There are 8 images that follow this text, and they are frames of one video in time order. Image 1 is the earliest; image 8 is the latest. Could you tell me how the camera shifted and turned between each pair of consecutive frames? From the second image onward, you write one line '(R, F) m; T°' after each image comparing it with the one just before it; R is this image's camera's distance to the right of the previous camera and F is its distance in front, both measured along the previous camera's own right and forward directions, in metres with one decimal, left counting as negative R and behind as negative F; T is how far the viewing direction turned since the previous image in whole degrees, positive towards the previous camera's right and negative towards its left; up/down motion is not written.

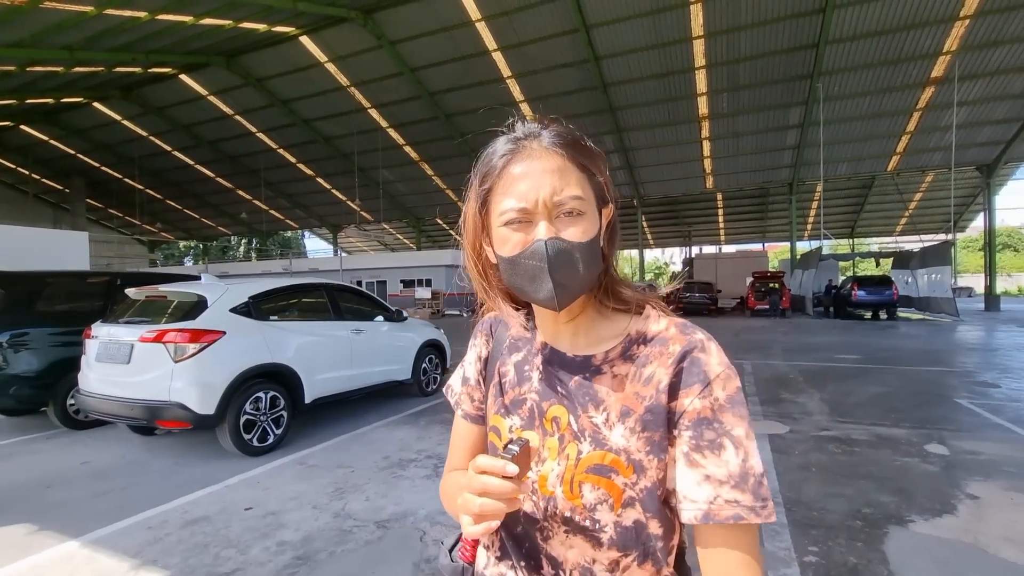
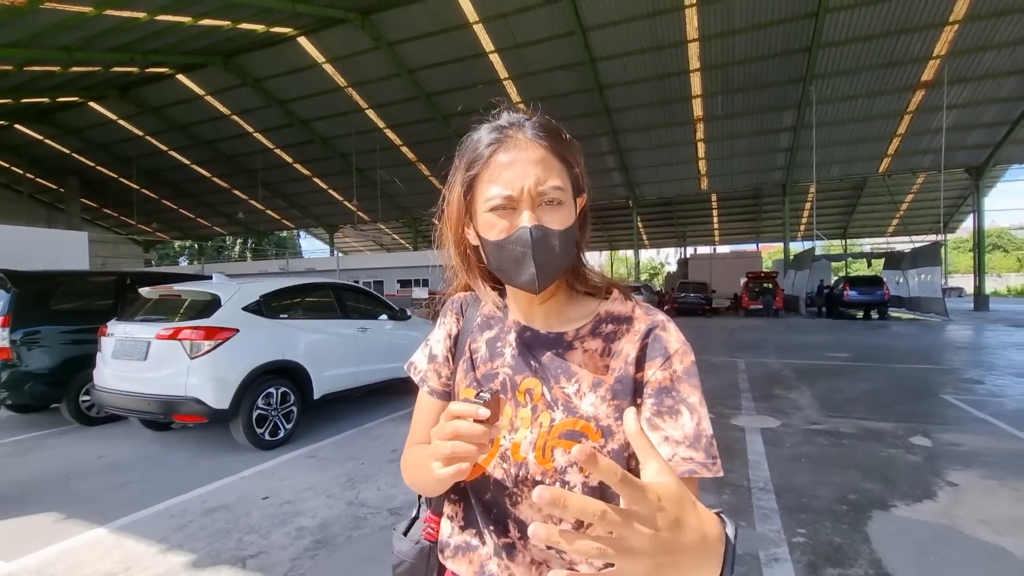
(-0.1, -0.2) m; +1°
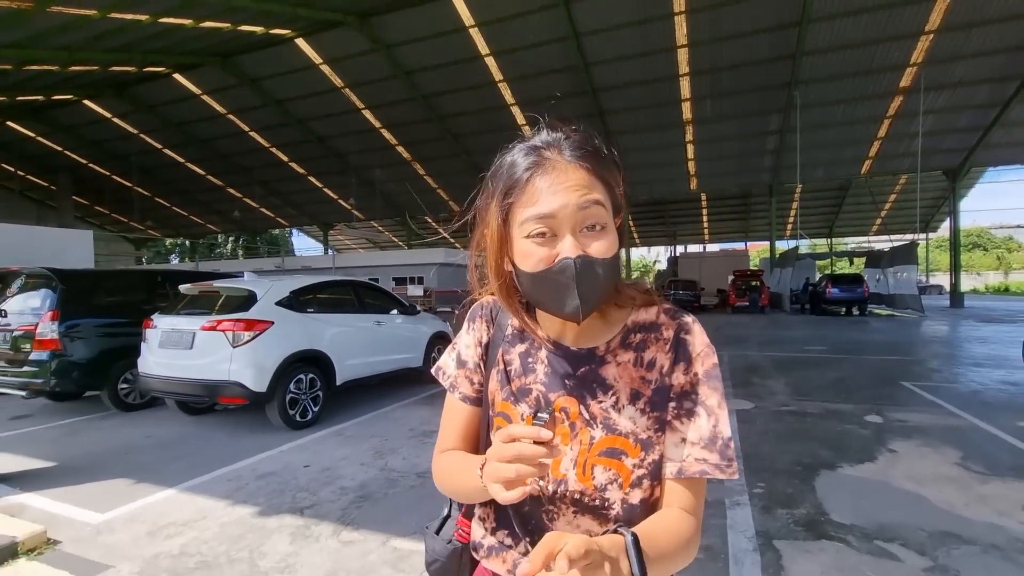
(-0.1, -0.5) m; +1°
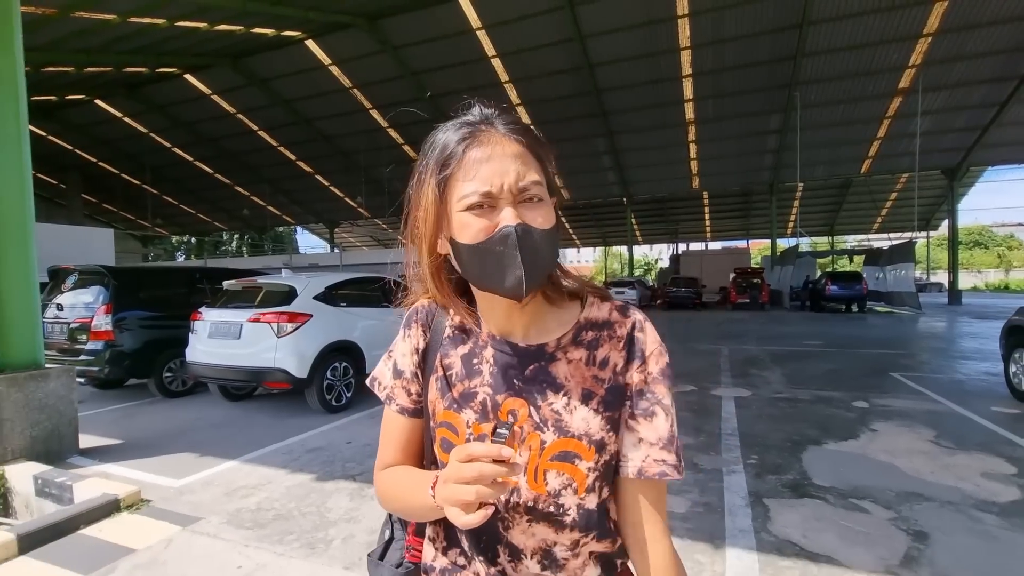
(-0.2, -0.4) m; 0°
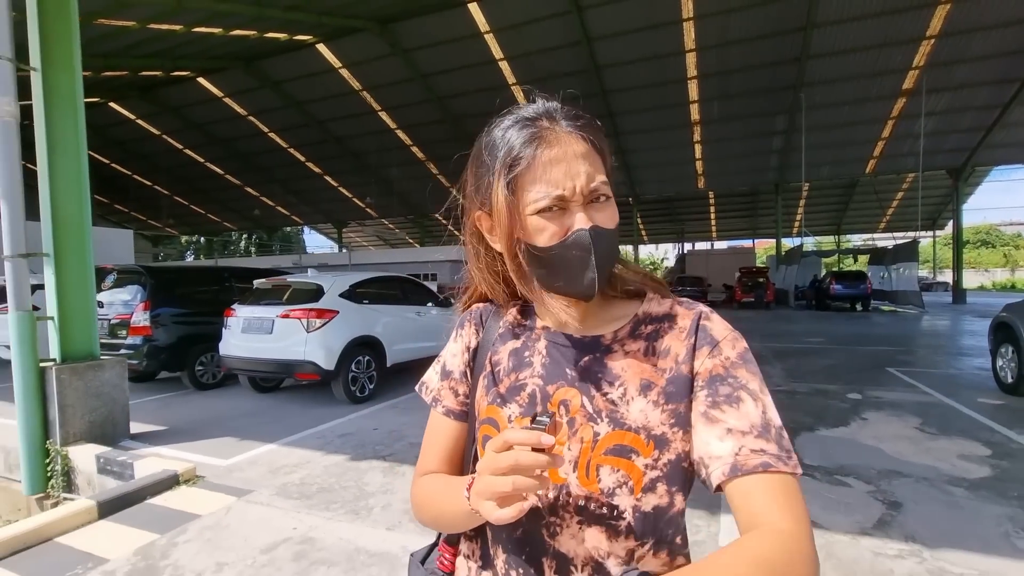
(-0.1, -0.3) m; -1°
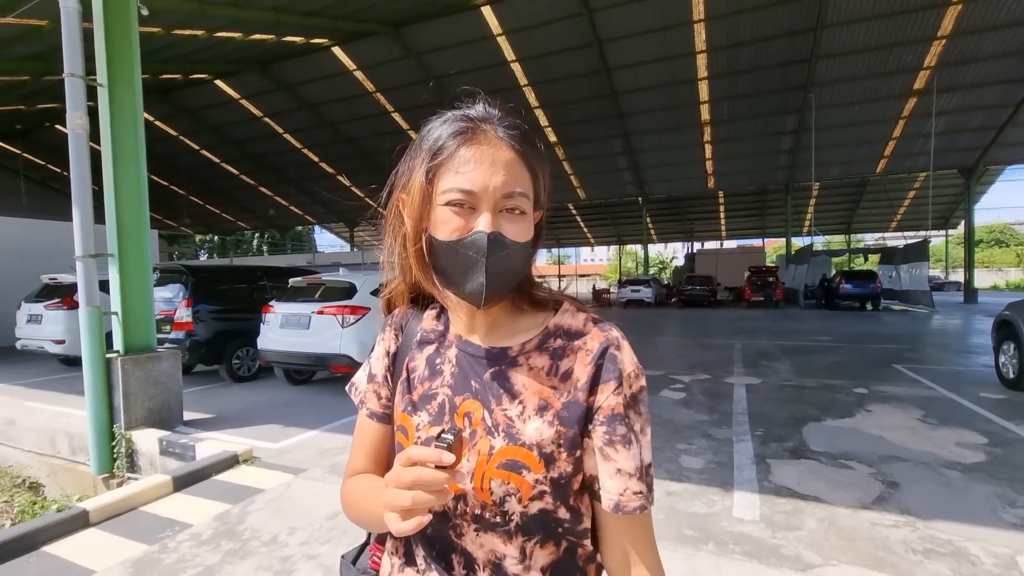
(-0.2, -0.3) m; -1°
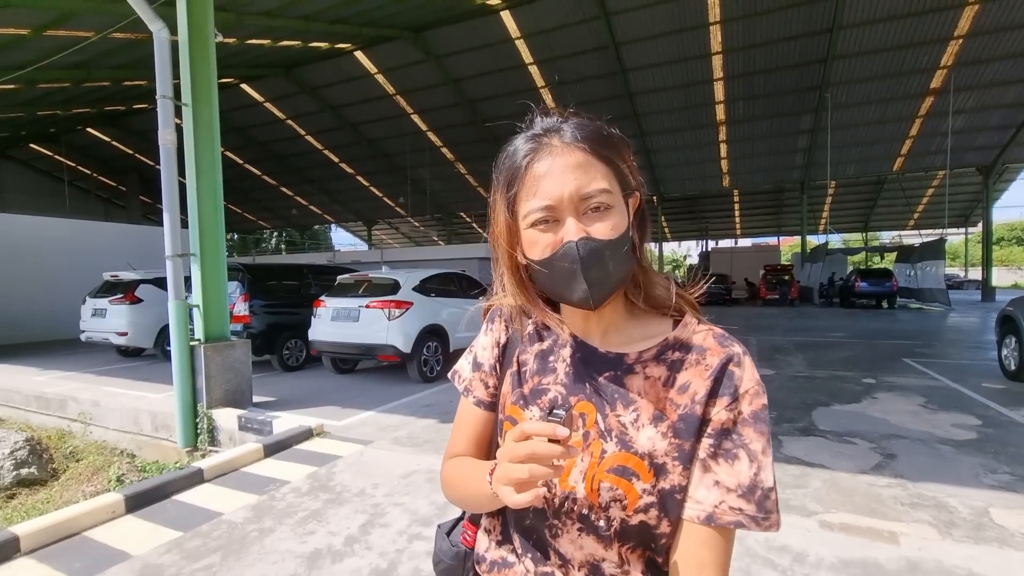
(-0.2, -0.5) m; -1°
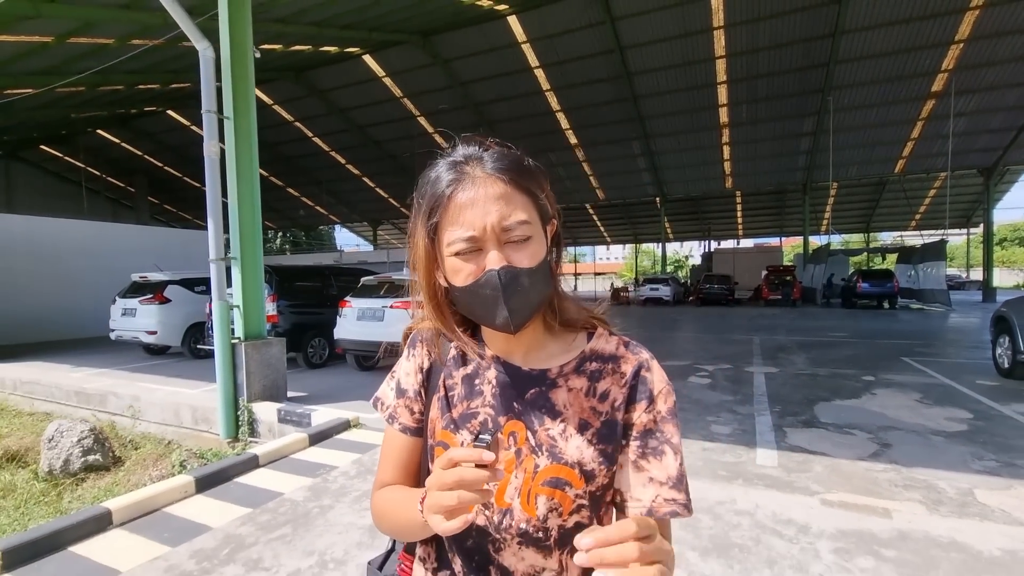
(-0.2, -0.3) m; 0°
